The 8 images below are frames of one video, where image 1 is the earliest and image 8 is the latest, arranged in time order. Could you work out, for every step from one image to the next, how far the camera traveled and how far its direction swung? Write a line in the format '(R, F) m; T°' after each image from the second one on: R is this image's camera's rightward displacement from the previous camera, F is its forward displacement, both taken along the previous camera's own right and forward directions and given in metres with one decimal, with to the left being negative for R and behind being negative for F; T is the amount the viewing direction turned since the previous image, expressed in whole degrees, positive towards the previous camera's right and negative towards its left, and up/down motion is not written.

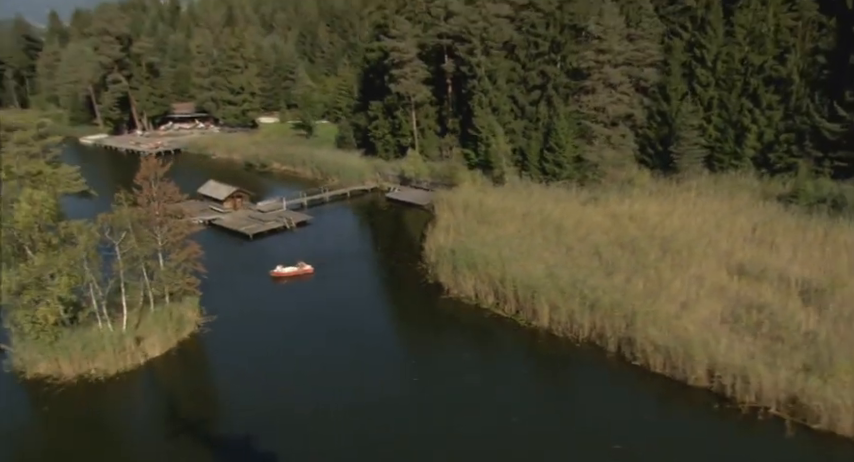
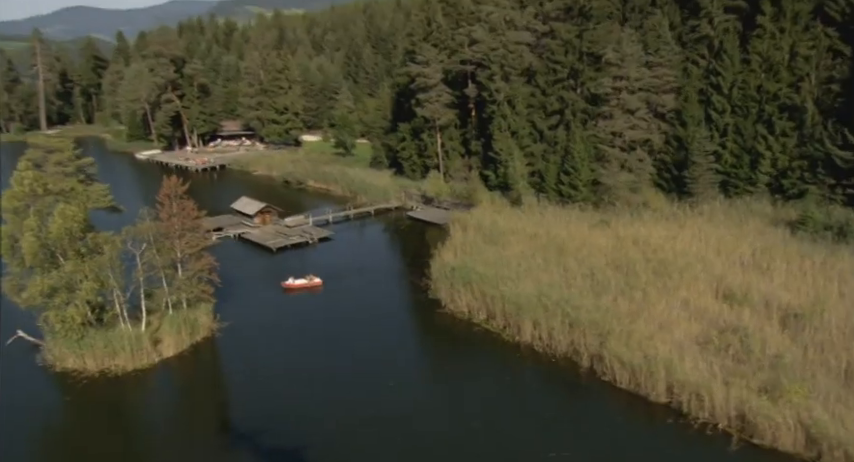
(+1.6, -1.3) m; -4°
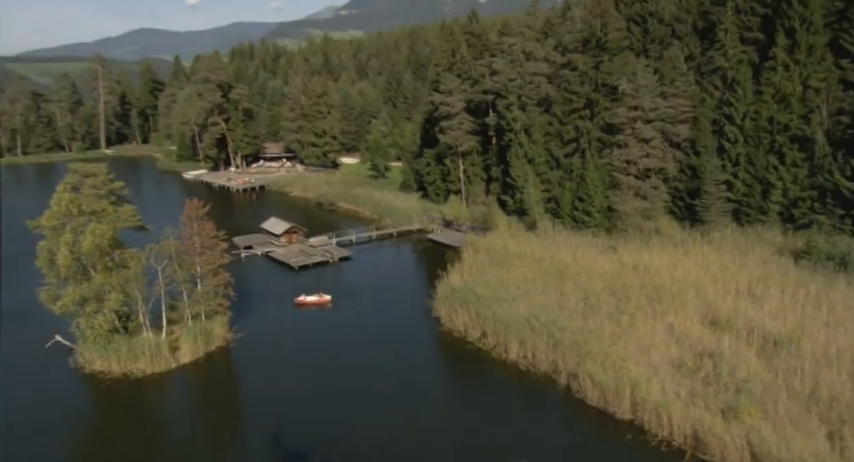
(+1.6, -1.4) m; -4°
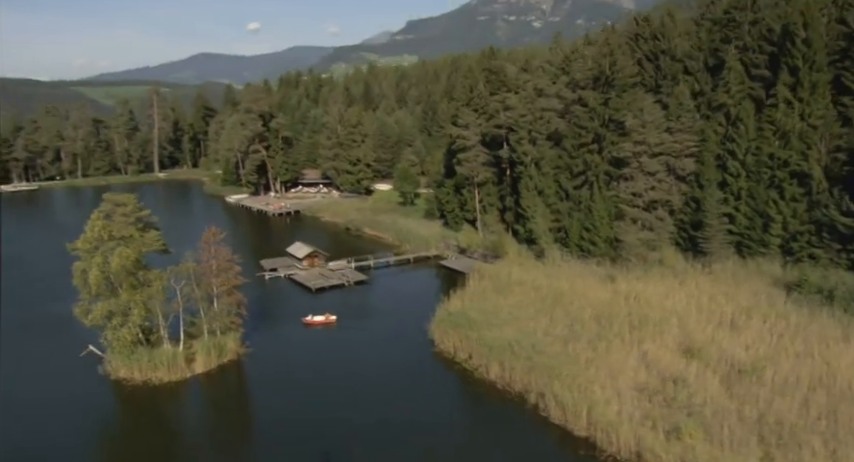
(+1.9, -1.9) m; -4°
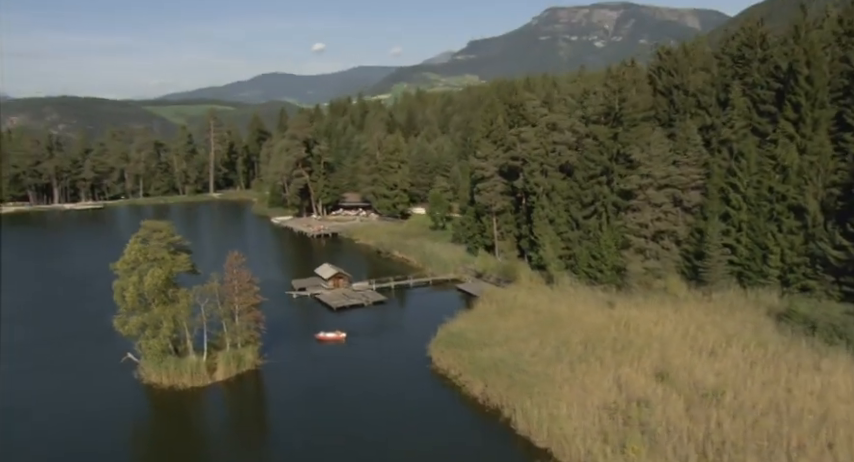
(+2.2, -2.4) m; -5°
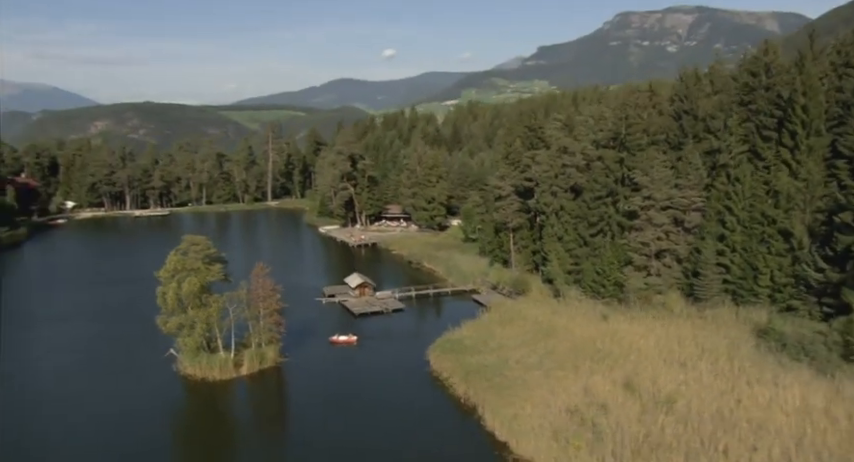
(+2.7, -3.3) m; -5°
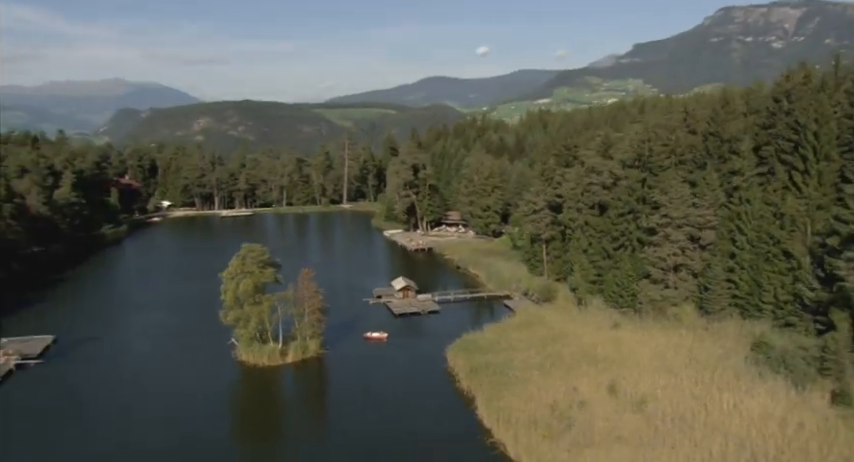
(+3.3, -4.3) m; -7°
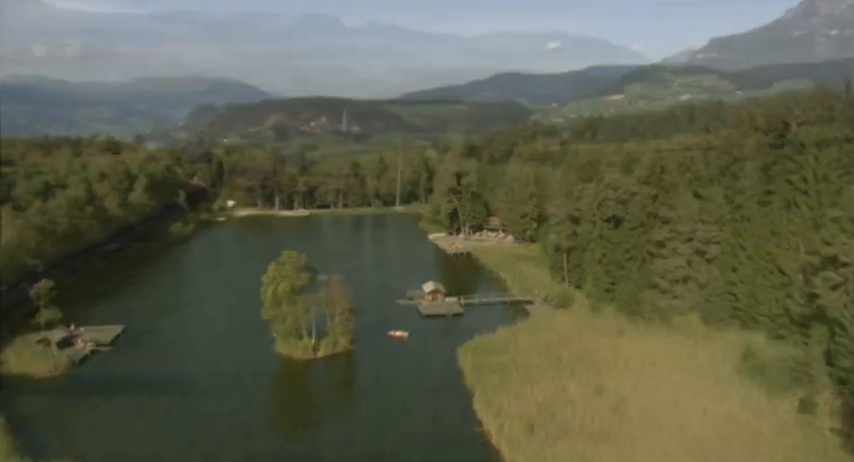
(+2.7, -4.1) m; -5°
